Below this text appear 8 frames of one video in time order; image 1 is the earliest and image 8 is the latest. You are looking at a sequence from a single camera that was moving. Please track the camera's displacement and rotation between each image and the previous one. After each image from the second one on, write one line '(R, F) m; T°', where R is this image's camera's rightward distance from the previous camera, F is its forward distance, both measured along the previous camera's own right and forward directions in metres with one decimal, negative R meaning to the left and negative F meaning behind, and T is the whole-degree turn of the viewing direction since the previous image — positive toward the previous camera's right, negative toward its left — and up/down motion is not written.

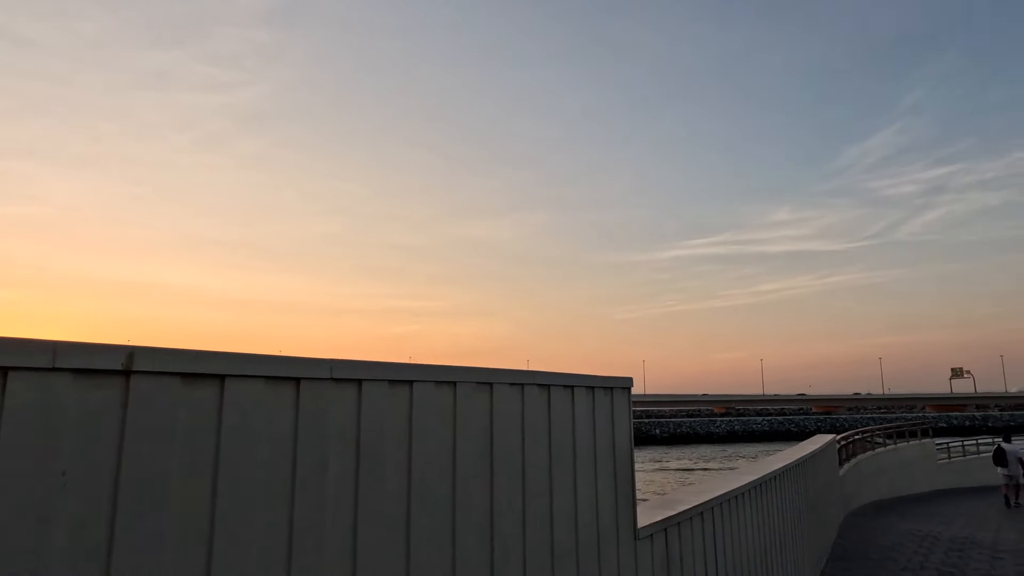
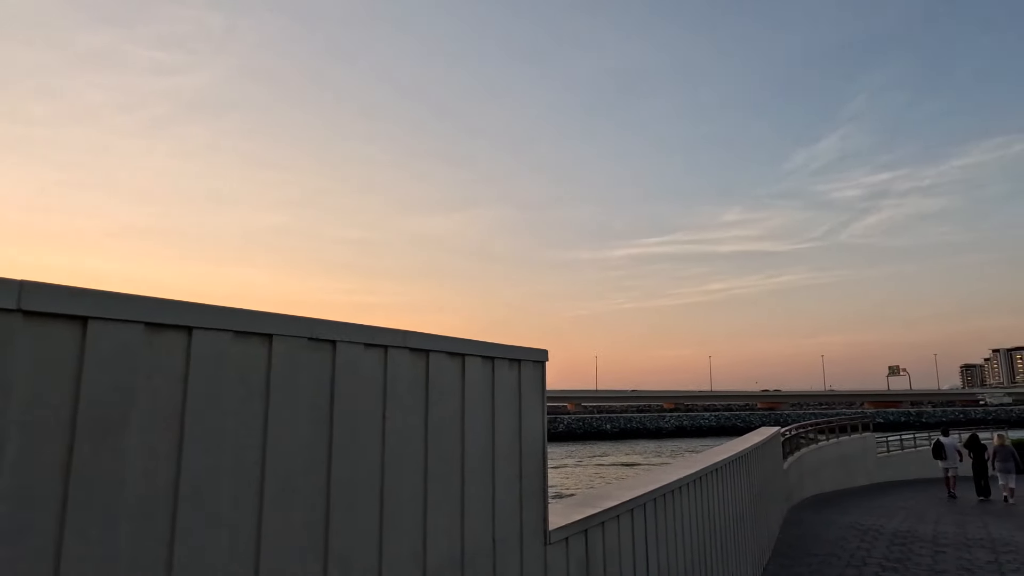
(+0.3, +0.6) m; +4°
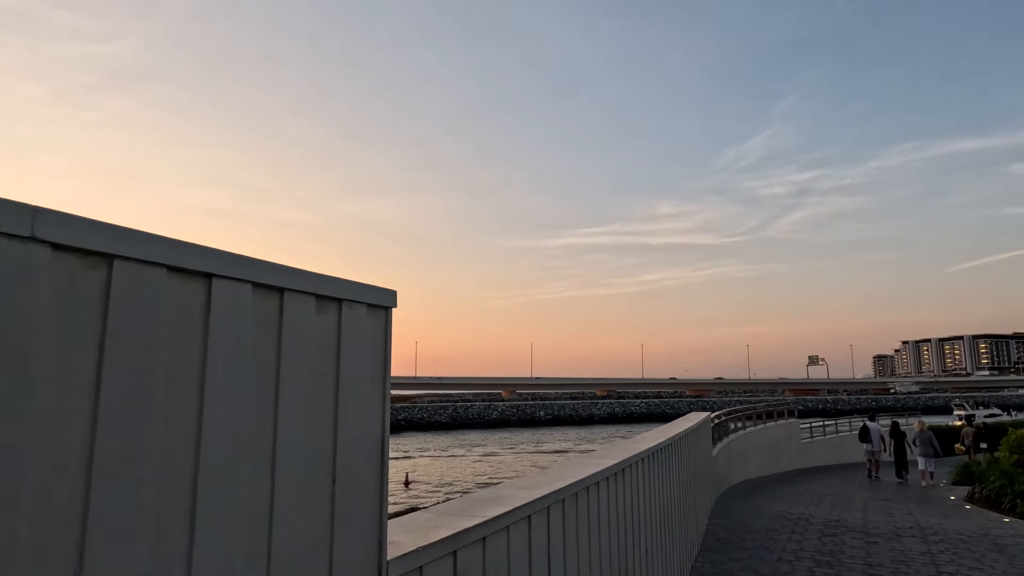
(+0.3, +1.0) m; +5°
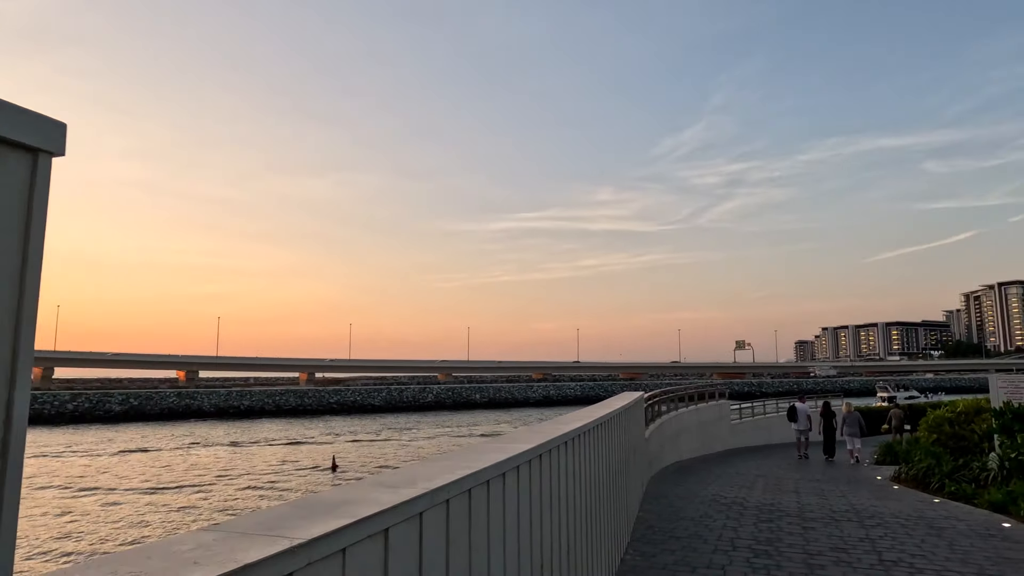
(+0.3, +0.9) m; +5°
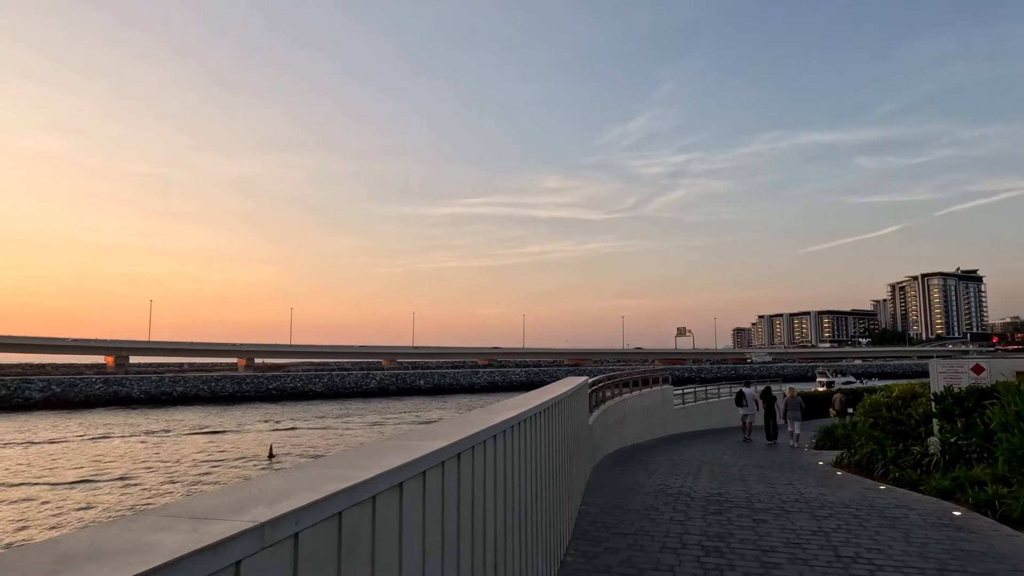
(+0.1, +0.8) m; +5°
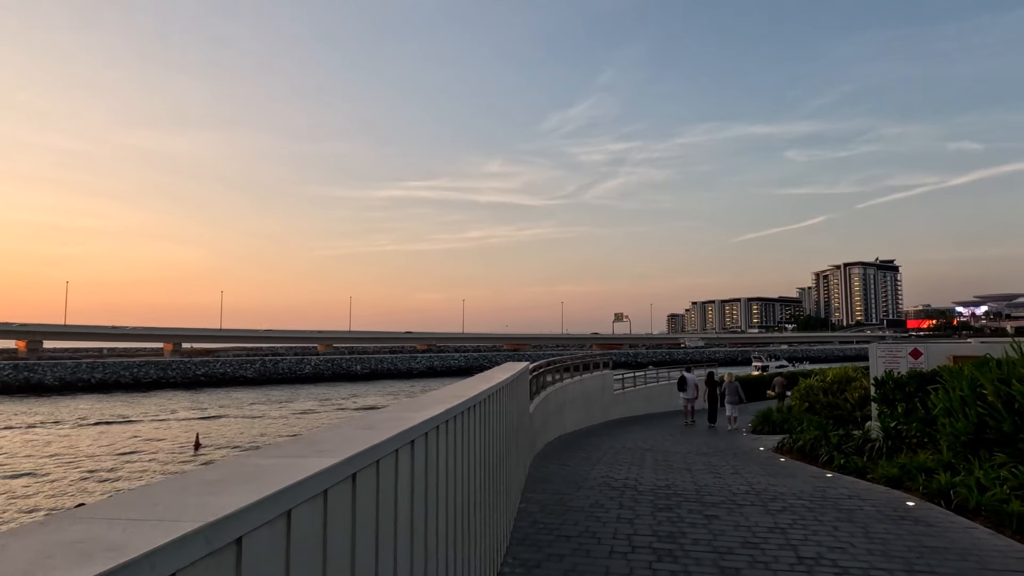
(+0.1, +0.8) m; +5°
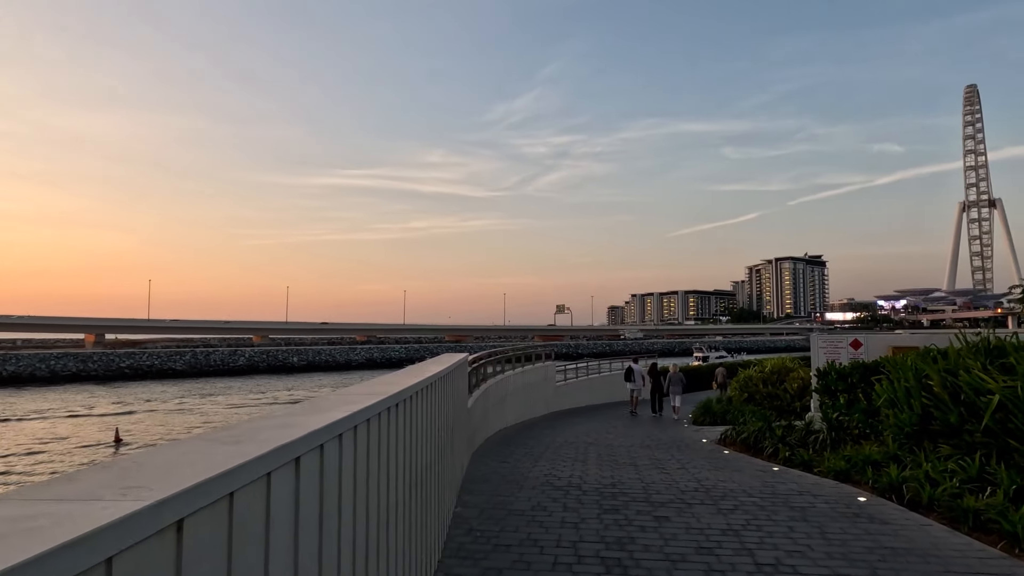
(+0.1, +0.7) m; +5°
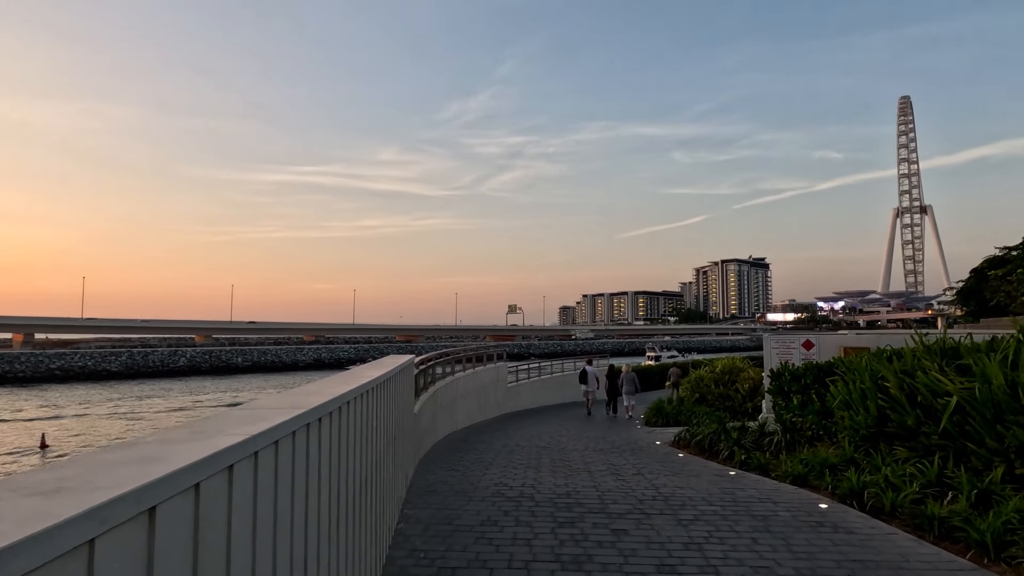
(0.0, +0.5) m; +4°
